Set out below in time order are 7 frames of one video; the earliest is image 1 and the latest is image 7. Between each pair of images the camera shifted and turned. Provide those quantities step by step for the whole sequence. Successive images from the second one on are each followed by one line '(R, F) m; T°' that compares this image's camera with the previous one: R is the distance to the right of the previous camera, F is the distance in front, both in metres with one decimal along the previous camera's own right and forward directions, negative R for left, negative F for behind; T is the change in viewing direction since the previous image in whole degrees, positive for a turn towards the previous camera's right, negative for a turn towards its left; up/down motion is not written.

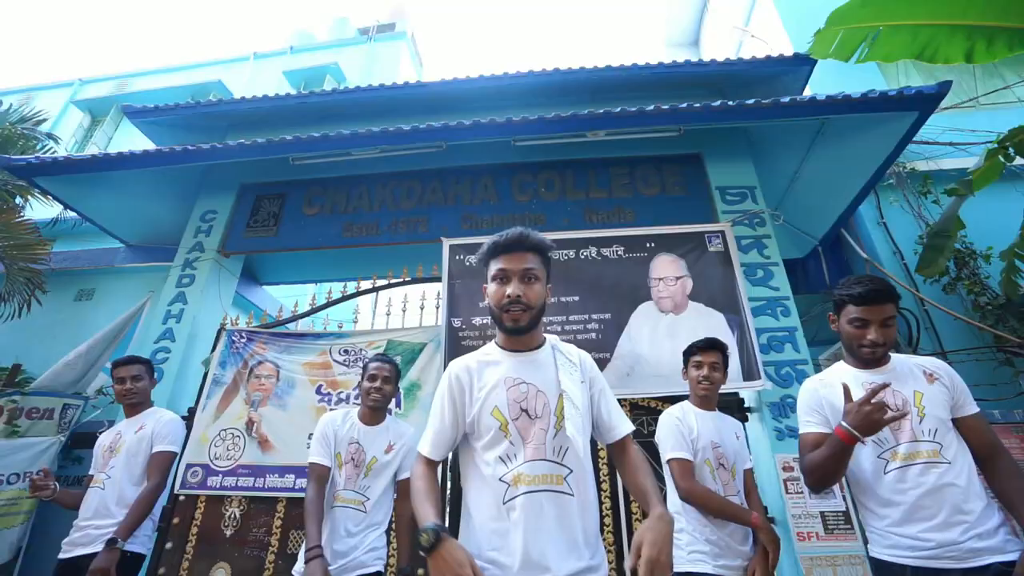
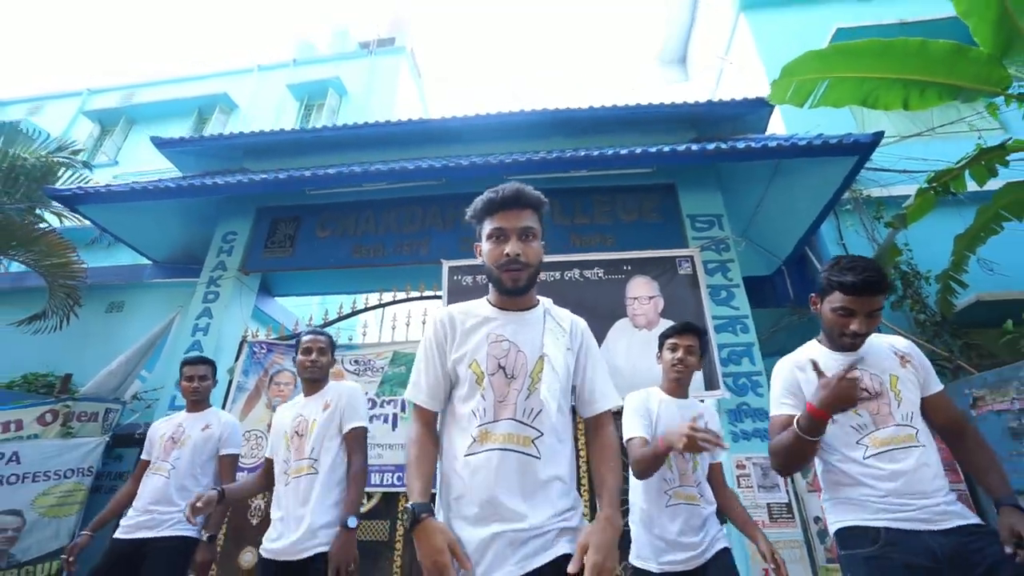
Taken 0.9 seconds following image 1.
(0.0, -0.5) m; 0°
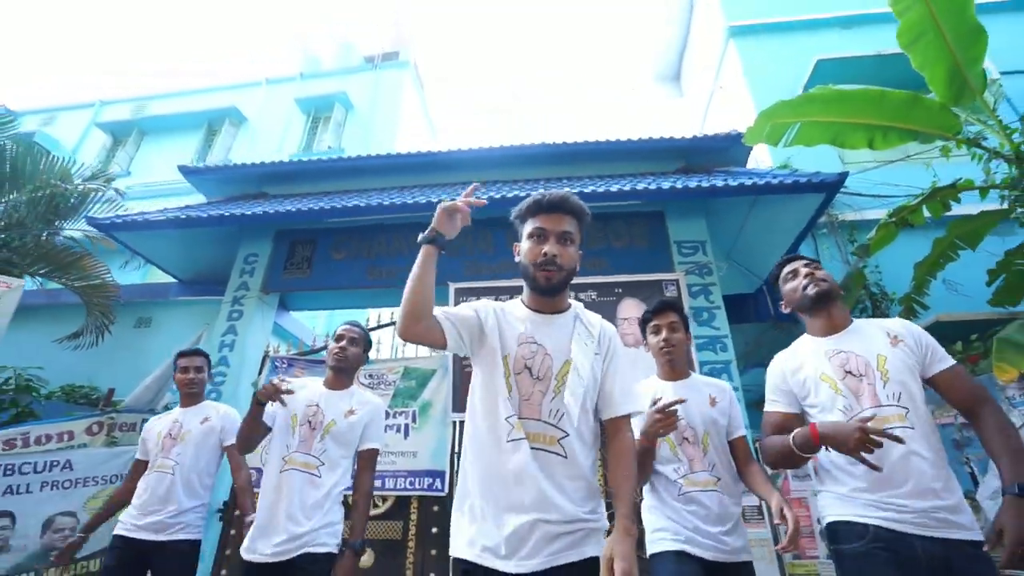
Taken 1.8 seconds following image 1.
(0.0, -0.5) m; 0°
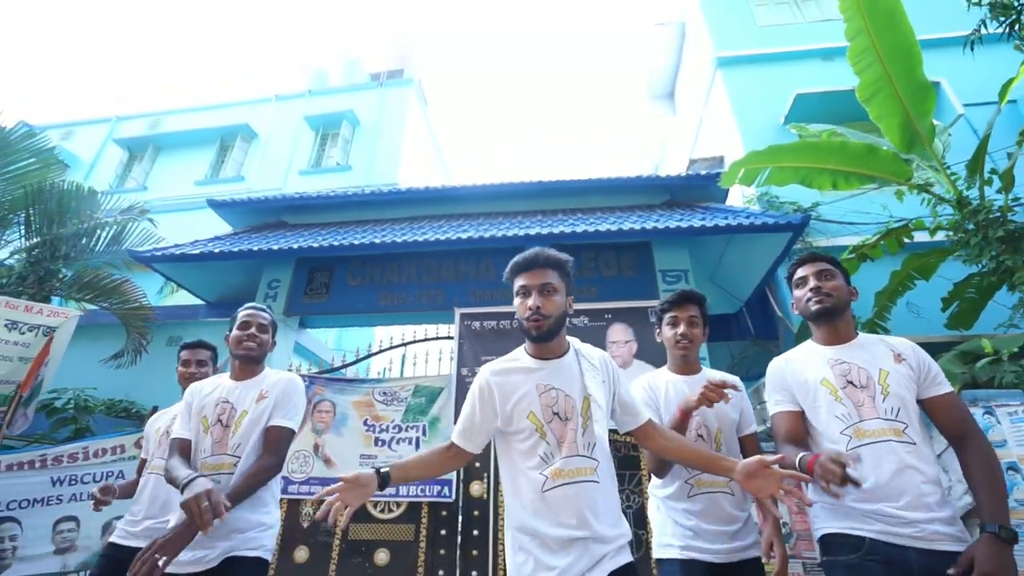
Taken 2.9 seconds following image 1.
(0.0, -0.6) m; 0°
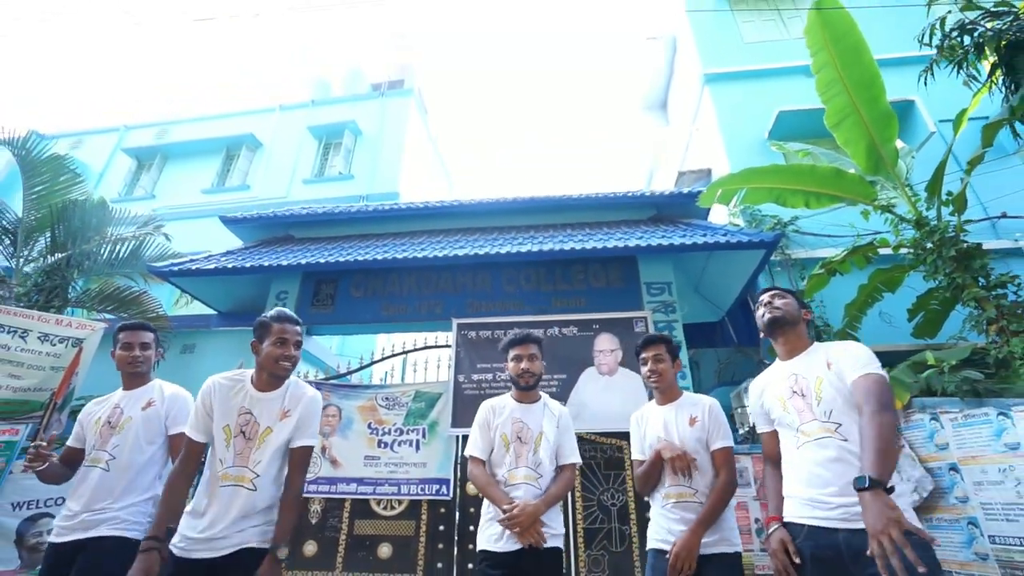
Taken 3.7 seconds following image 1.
(+0.1, -0.4) m; 0°
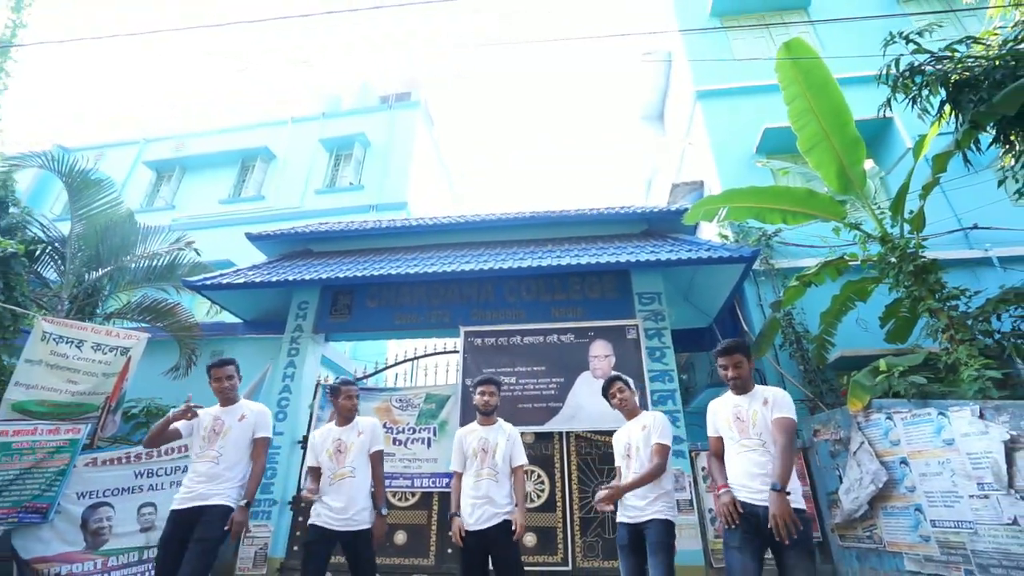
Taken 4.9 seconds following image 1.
(0.0, -0.6) m; -1°
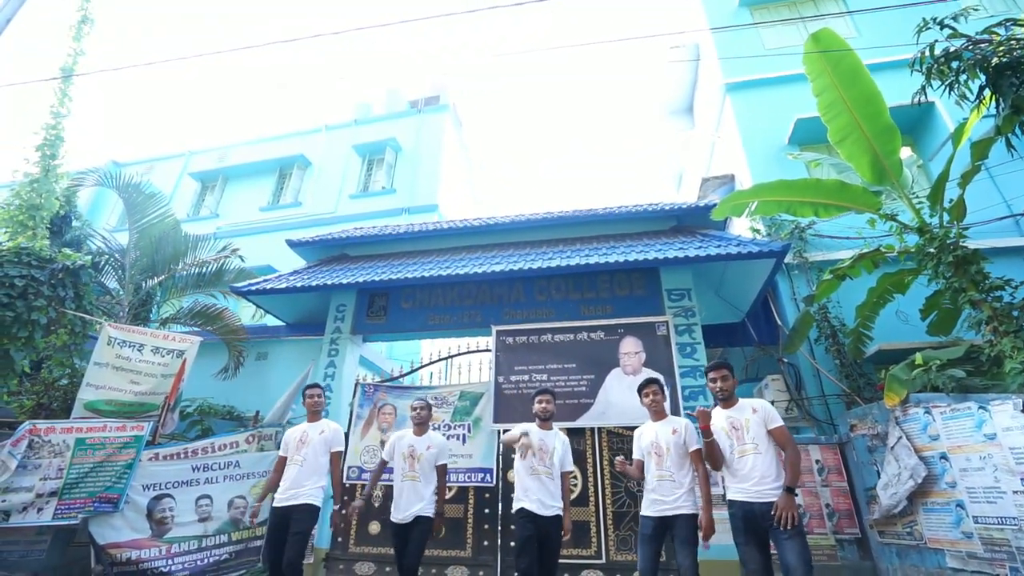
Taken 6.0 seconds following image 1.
(0.0, -0.1) m; -4°
